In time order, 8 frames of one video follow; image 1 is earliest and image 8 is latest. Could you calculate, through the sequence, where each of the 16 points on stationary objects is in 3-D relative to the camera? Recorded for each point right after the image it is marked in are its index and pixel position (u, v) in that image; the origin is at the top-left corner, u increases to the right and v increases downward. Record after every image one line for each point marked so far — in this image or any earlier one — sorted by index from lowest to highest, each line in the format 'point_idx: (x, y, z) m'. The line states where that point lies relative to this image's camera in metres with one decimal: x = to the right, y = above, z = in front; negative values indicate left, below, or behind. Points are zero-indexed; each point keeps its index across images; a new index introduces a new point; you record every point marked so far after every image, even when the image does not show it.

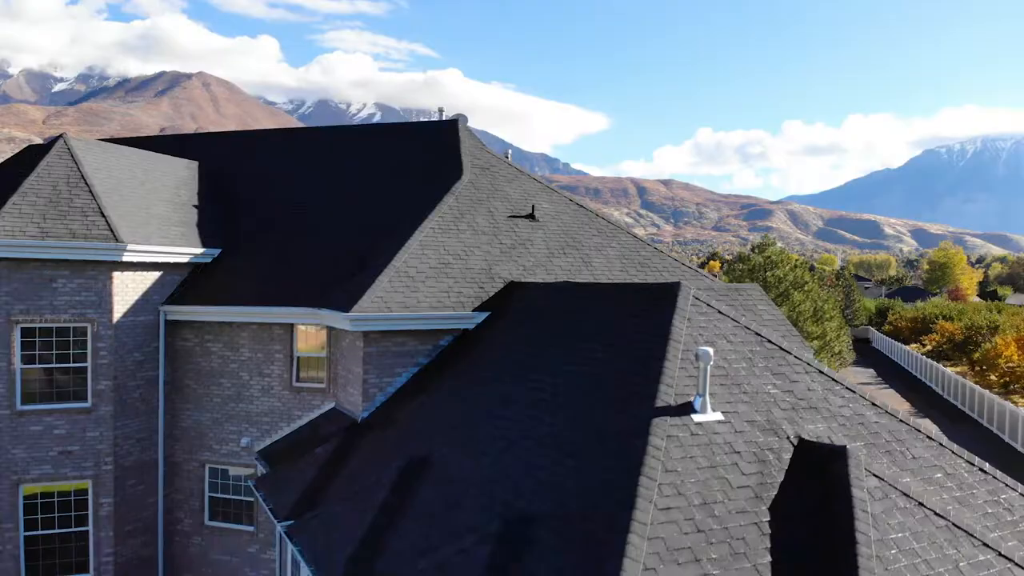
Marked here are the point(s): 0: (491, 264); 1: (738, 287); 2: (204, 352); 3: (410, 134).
0: (-0.3, +0.3, +10.7) m
1: (+3.0, 0.0, +10.4) m
2: (-4.5, -1.0, +11.5) m
3: (-1.8, +2.8, +13.8) m
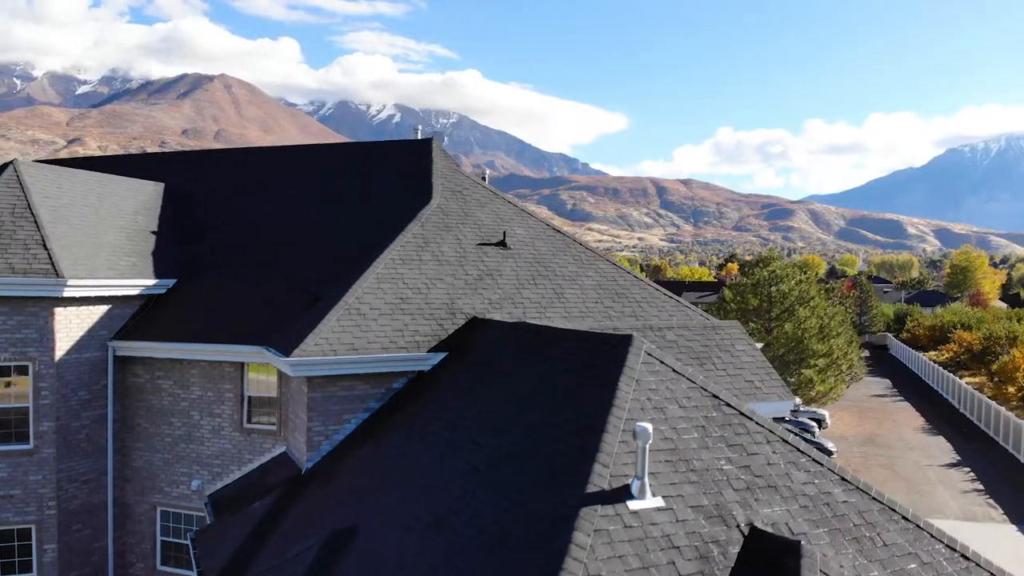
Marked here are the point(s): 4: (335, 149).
0: (-0.8, -0.1, +10.1) m
1: (+2.5, -0.5, +9.6) m
2: (-5.0, -1.4, +10.9) m
3: (-2.2, +2.3, +13.1) m
4: (-3.0, +2.4, +13.5) m
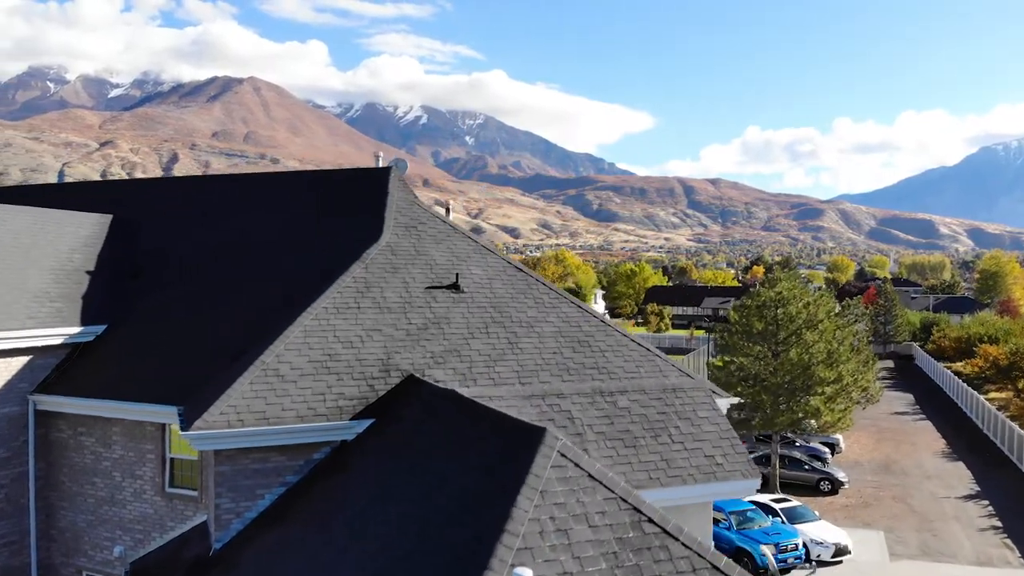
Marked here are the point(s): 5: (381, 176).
0: (-1.4, -0.8, +9.2) m
1: (+1.8, -1.1, +8.6) m
2: (-5.6, -2.0, +10.2) m
3: (-2.8, +1.7, +12.3) m
4: (-3.5, +1.8, +12.7) m
5: (-2.0, +1.7, +12.1) m
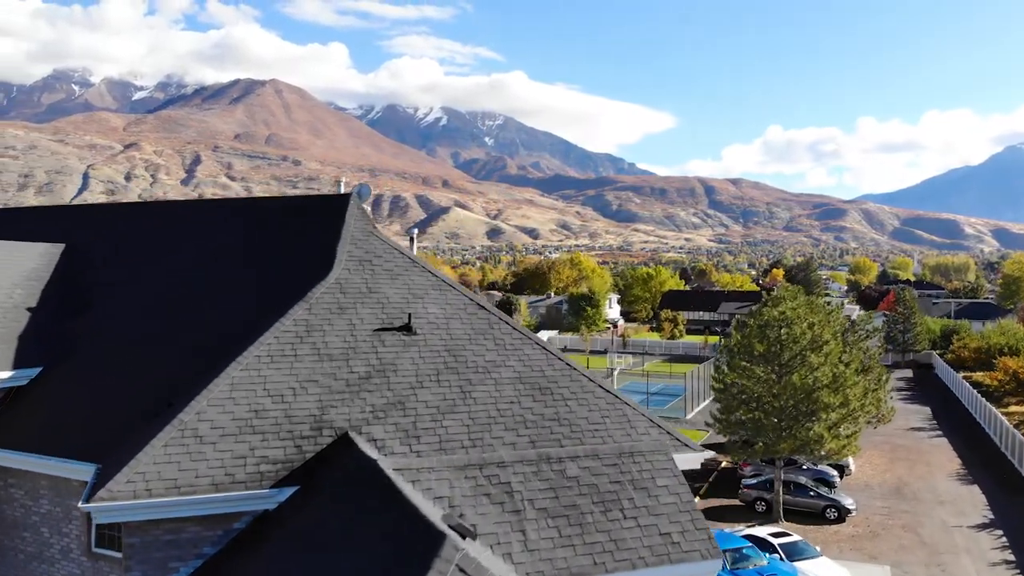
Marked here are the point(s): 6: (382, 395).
0: (-2.0, -1.3, +8.4) m
1: (+1.2, -1.6, +7.8) m
2: (-6.1, -2.5, +9.5) m
3: (-3.3, +1.2, +11.6) m
4: (-4.0, +1.3, +12.0) m
5: (-2.5, +1.2, +11.4) m
6: (-1.4, -1.2, +8.7) m
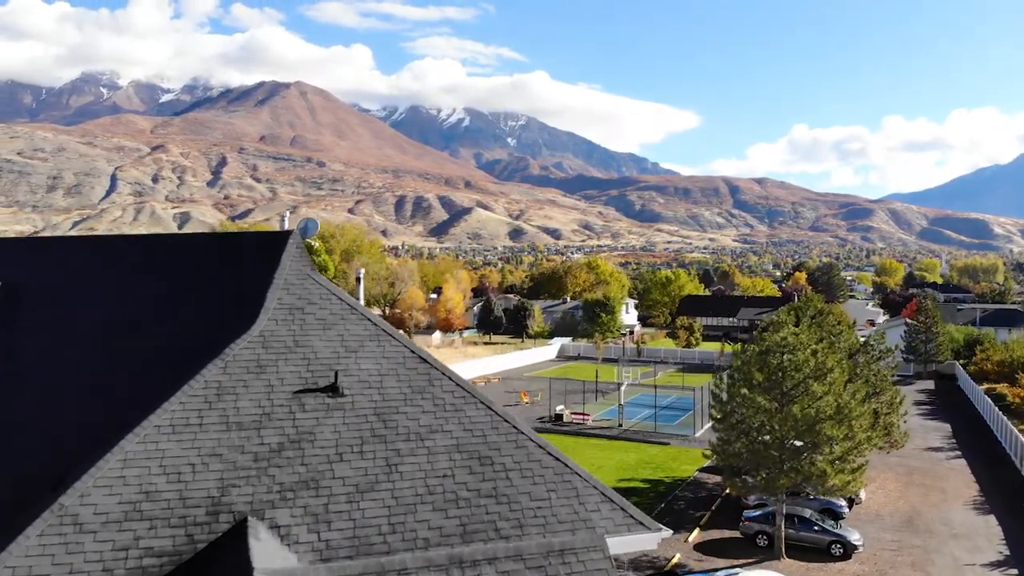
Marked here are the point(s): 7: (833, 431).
0: (-2.7, -1.9, +7.5) m
1: (+0.5, -2.2, +6.8) m
2: (-6.8, -3.2, +8.7) m
3: (-3.9, +0.6, +10.7) m
4: (-4.6, +0.7, +11.2) m
5: (-3.1, +0.6, +10.4) m
6: (-2.2, -1.8, +7.8) m
7: (+7.9, -3.5, +19.3) m
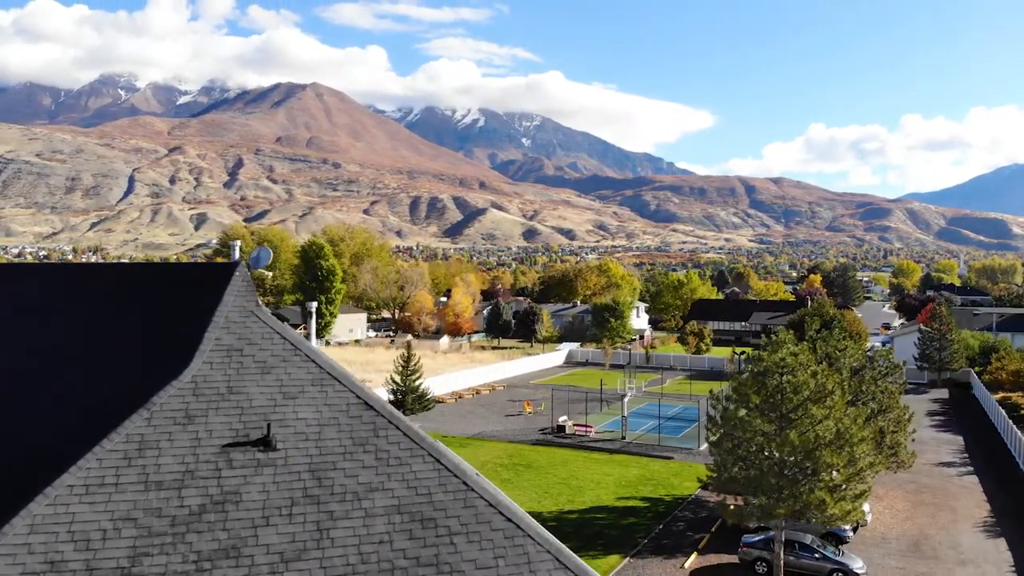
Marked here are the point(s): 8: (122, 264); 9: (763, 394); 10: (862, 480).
0: (-3.3, -2.4, +6.9) m
1: (-0.1, -2.7, +6.1) m
2: (-7.4, -3.6, +8.1) m
3: (-4.4, +0.1, +10.1) m
4: (-5.1, +0.2, +10.6) m
5: (-3.6, +0.1, +9.8) m
6: (-2.7, -2.3, +7.1) m
7: (+7.5, -4.0, +18.5) m
8: (-5.5, +0.3, +11.1) m
9: (+6.2, -2.6, +19.6) m
10: (+8.7, -4.6, +19.4) m
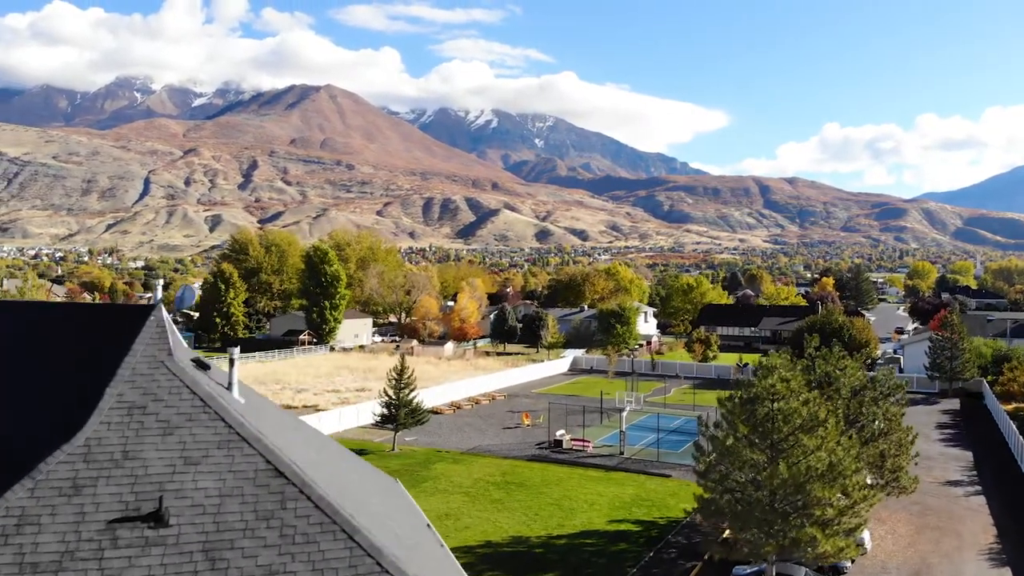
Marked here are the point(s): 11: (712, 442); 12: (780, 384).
0: (-4.0, -2.9, +6.1) m
1: (-0.8, -3.2, +5.3) m
2: (-8.1, -4.1, +7.4) m
3: (-5.1, -0.4, +9.3) m
4: (-5.8, -0.3, +9.8) m
5: (-4.3, -0.4, +9.0) m
6: (-3.5, -2.8, +6.3) m
7: (+7.0, -4.5, +17.5) m
8: (-6.2, -0.2, +10.3) m
9: (+5.7, -3.2, +18.7) m
10: (+8.1, -5.1, +18.4) m
11: (+4.9, -3.8, +19.4) m
12: (+6.4, -2.3, +18.8) m
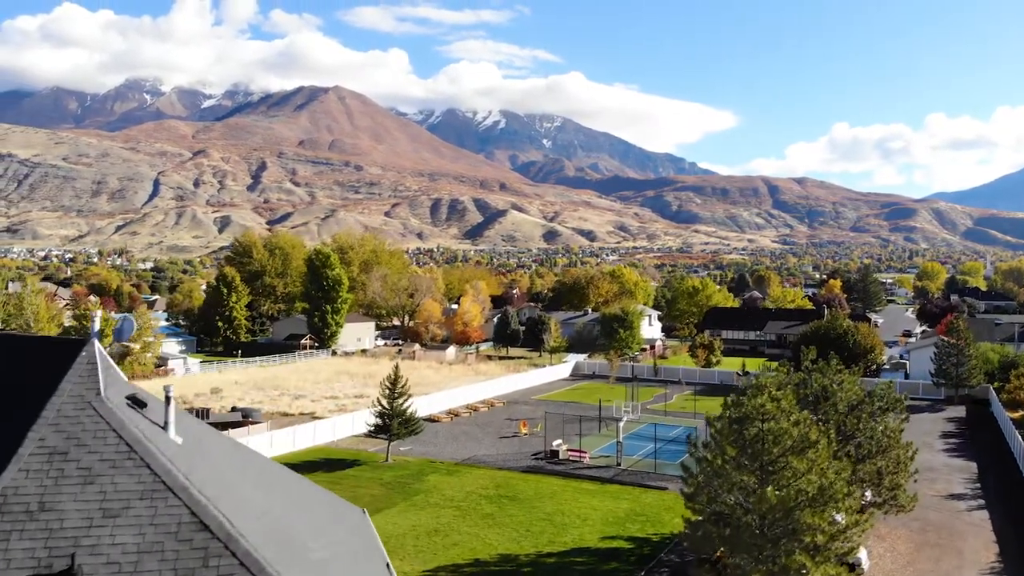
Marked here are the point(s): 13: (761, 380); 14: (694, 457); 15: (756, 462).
0: (-4.6, -3.3, +5.6) m
1: (-1.4, -3.6, +4.8) m
2: (-8.6, -4.5, +7.0) m
3: (-5.6, -0.8, +8.8) m
4: (-6.3, -0.7, +9.3) m
5: (-4.8, -0.8, +8.6) m
6: (-4.0, -3.2, +5.9) m
7: (+6.5, -4.9, +16.9) m
8: (-6.8, -0.6, +9.9) m
9: (+5.2, -3.5, +18.1) m
10: (+7.7, -5.5, +17.8) m
11: (+4.4, -4.2, +18.8) m
12: (+6.0, -2.6, +18.2) m
13: (+6.1, -2.3, +19.6) m
14: (+4.4, -4.1, +19.1) m
15: (+5.5, -3.9, +17.9) m
